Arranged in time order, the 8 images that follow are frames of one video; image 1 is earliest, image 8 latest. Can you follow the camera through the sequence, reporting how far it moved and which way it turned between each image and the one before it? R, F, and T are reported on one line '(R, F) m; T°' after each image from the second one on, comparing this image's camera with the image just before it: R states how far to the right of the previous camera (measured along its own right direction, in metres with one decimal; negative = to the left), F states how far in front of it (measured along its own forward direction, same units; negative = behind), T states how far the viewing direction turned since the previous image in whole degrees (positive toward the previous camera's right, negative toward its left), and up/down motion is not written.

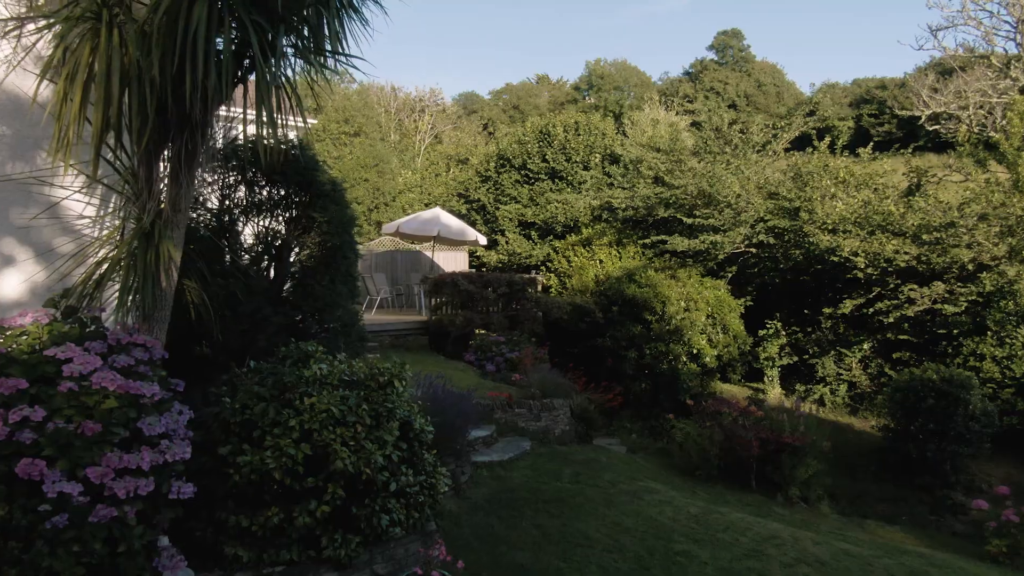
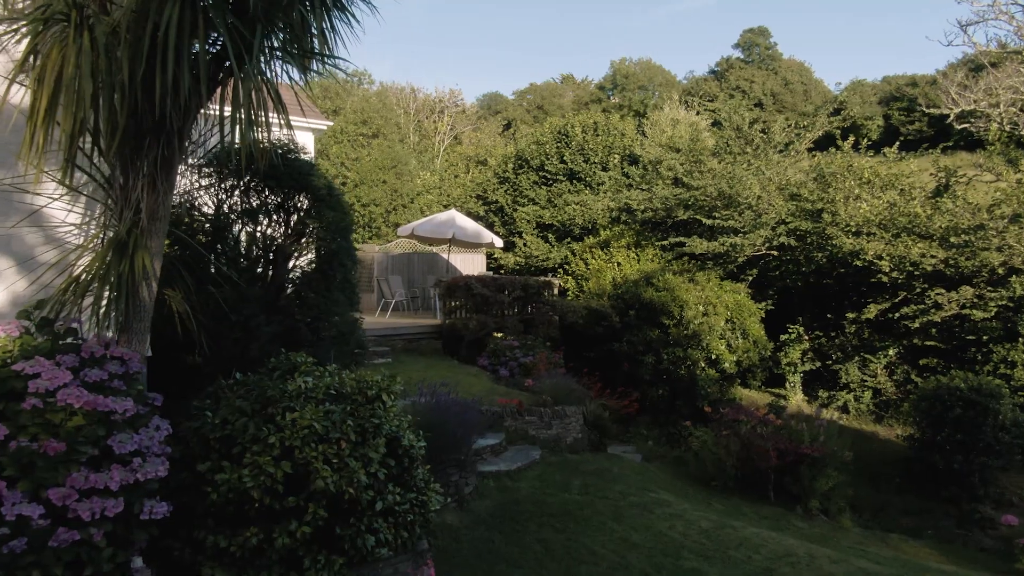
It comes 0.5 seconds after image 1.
(+0.2, +0.2) m; -2°
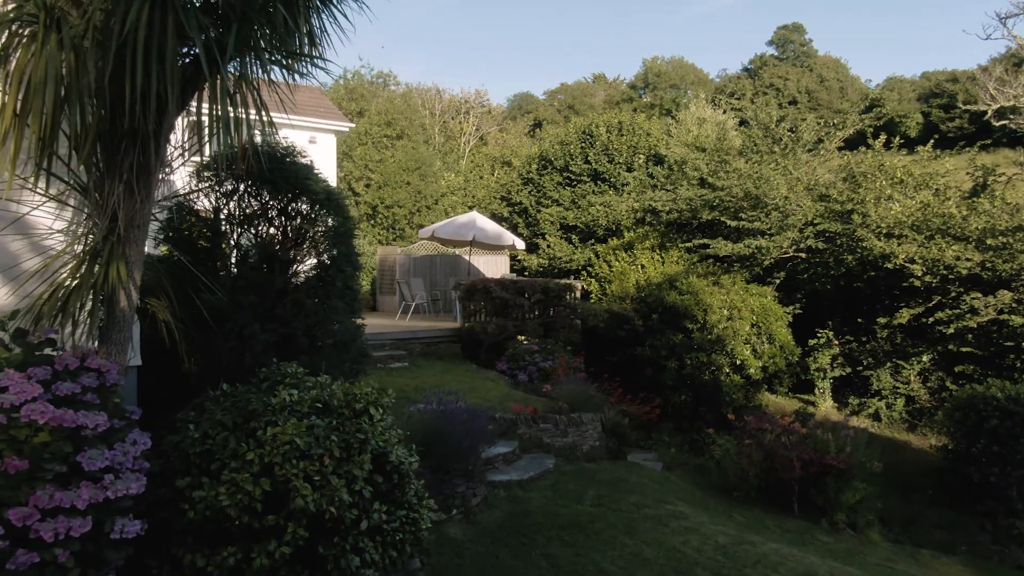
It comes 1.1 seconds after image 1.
(+0.2, +0.2) m; -2°
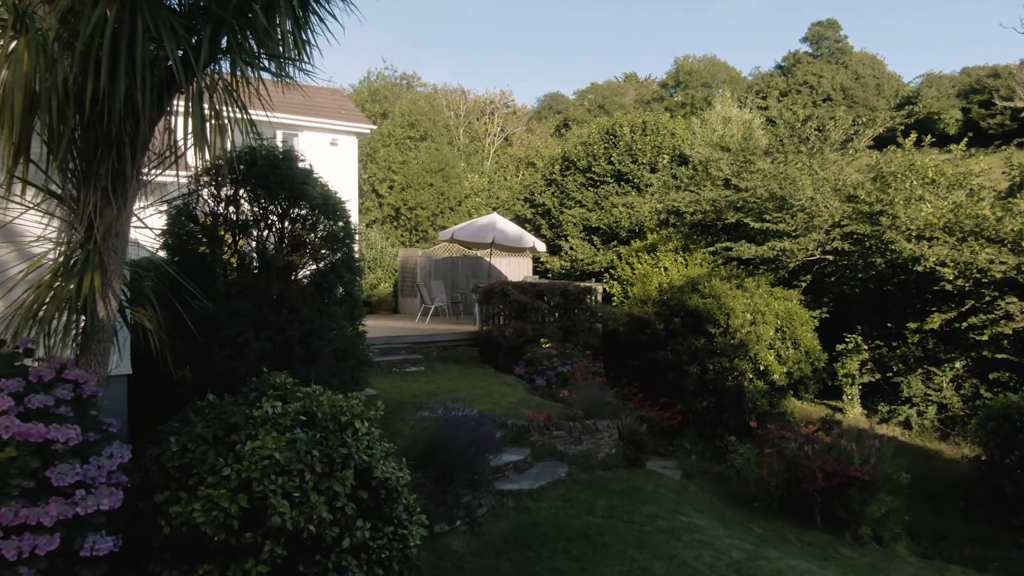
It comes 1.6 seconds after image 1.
(+0.2, +0.2) m; -2°
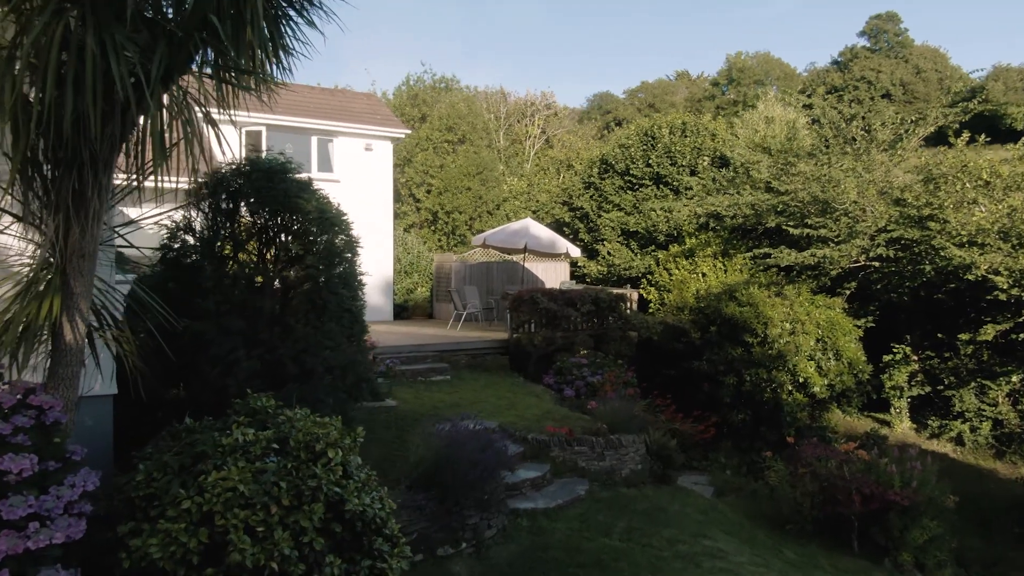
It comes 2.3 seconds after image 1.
(+0.3, +0.3) m; -4°
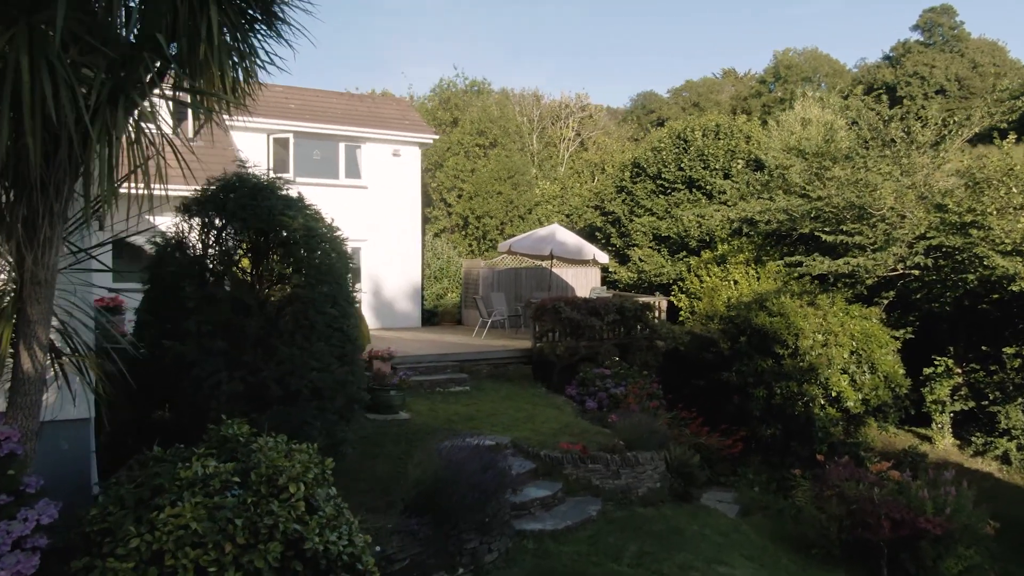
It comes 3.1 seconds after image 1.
(+0.4, +0.2) m; -3°
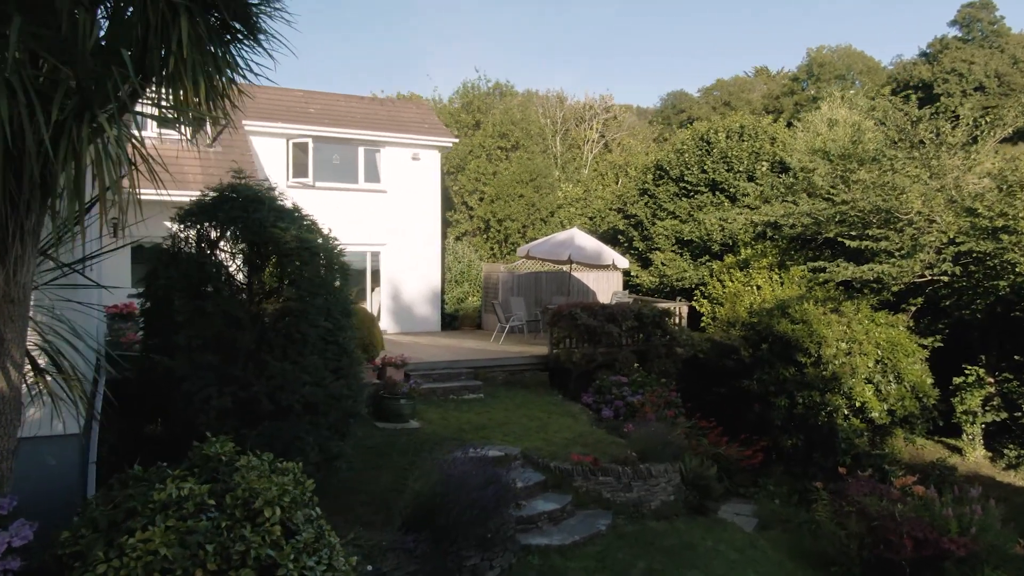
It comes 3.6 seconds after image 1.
(+0.2, +0.2) m; -2°
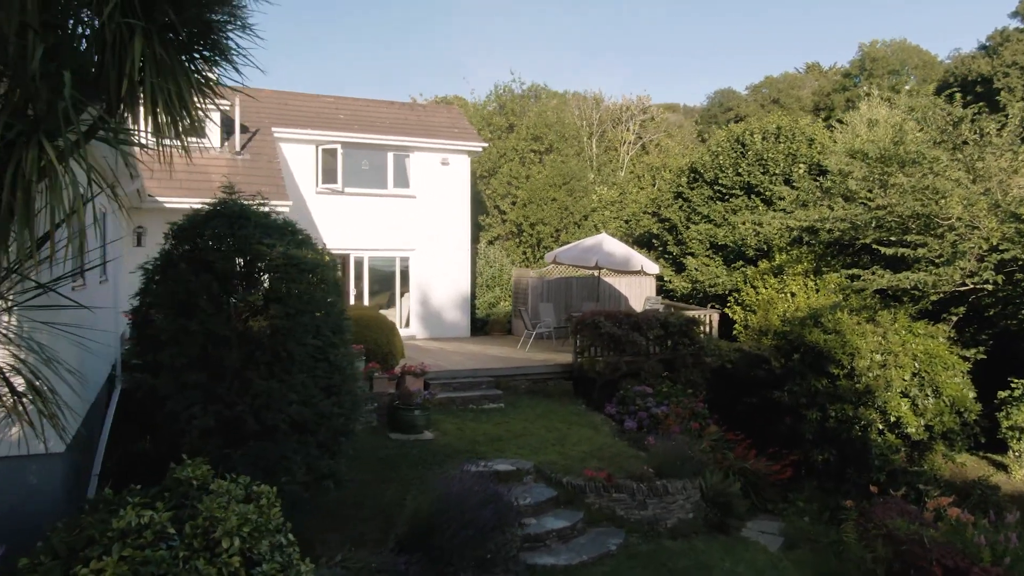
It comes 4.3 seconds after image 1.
(+0.4, +0.2) m; -4°
